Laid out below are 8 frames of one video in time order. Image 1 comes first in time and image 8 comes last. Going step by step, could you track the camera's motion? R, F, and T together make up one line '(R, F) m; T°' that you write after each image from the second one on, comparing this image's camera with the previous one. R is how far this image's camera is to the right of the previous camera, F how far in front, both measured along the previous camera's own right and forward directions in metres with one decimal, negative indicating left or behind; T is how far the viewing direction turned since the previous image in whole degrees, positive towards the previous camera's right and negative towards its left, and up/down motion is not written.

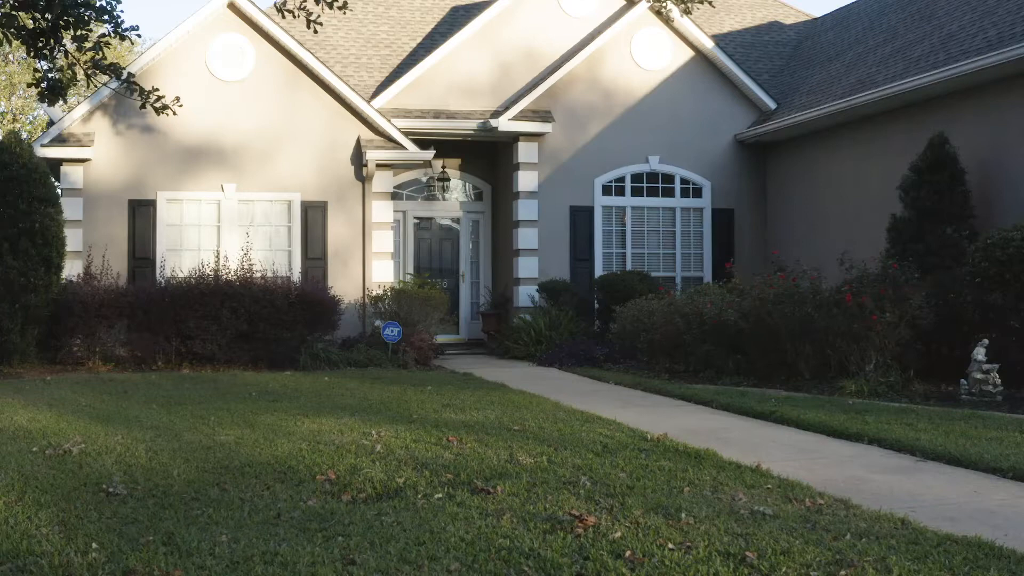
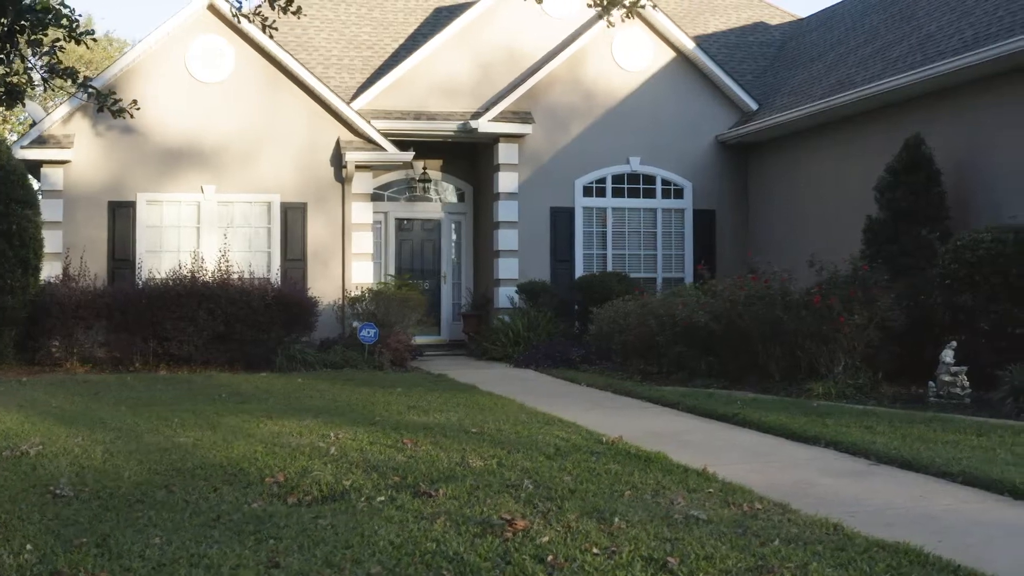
(+0.4, 0.0) m; -1°
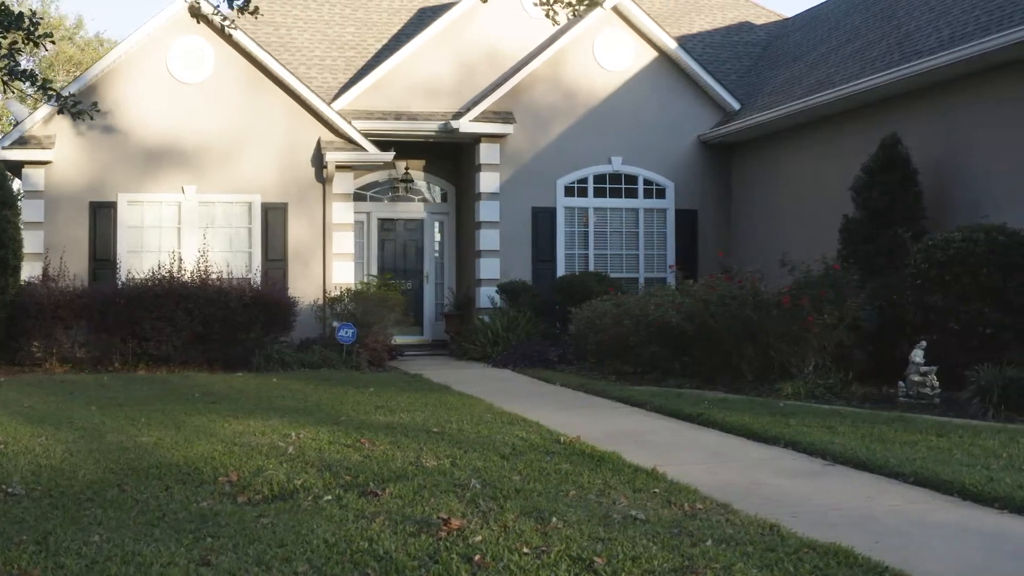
(+0.4, 0.0) m; -1°
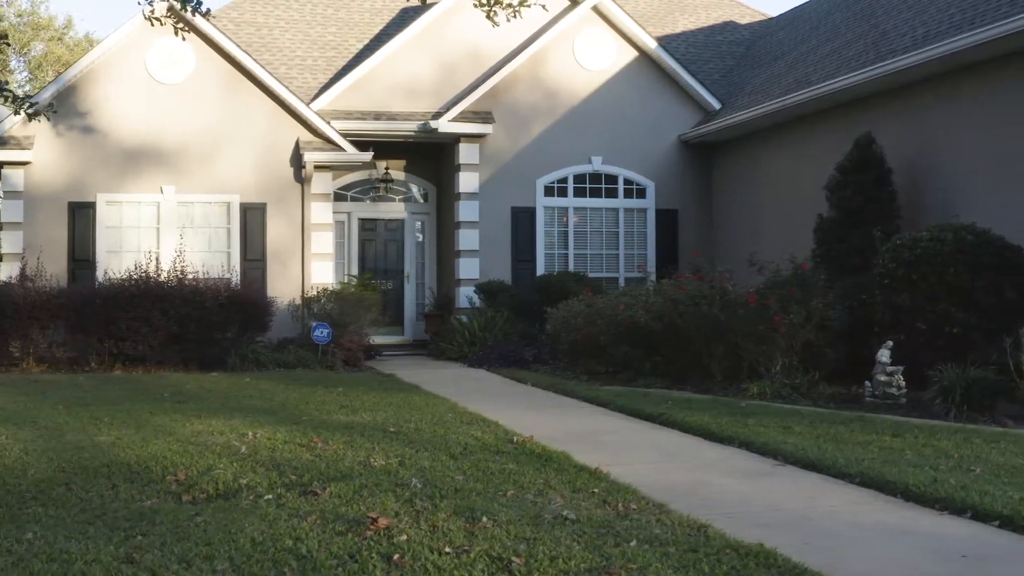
(+0.4, 0.0) m; -1°
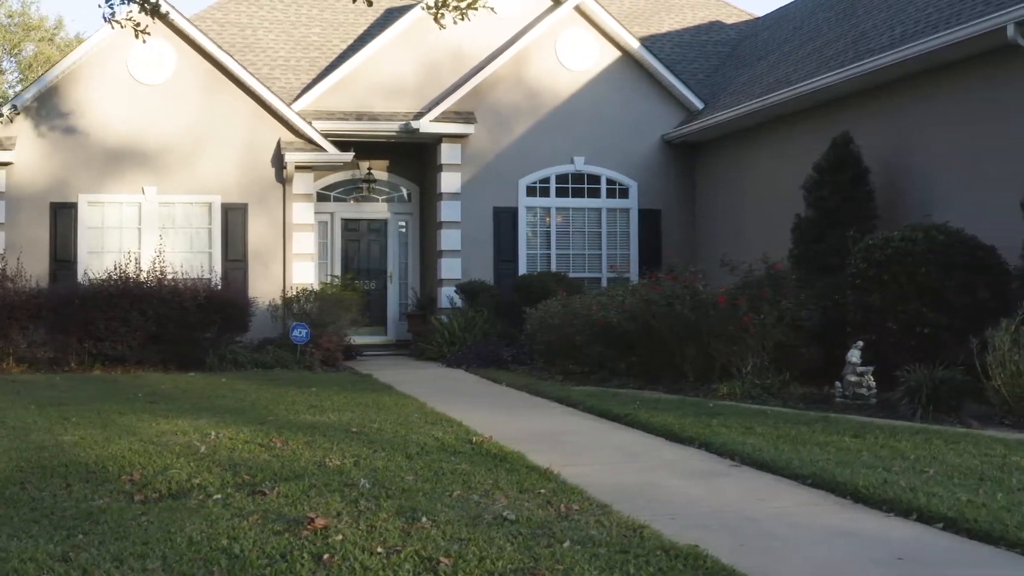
(+0.4, 0.0) m; -1°
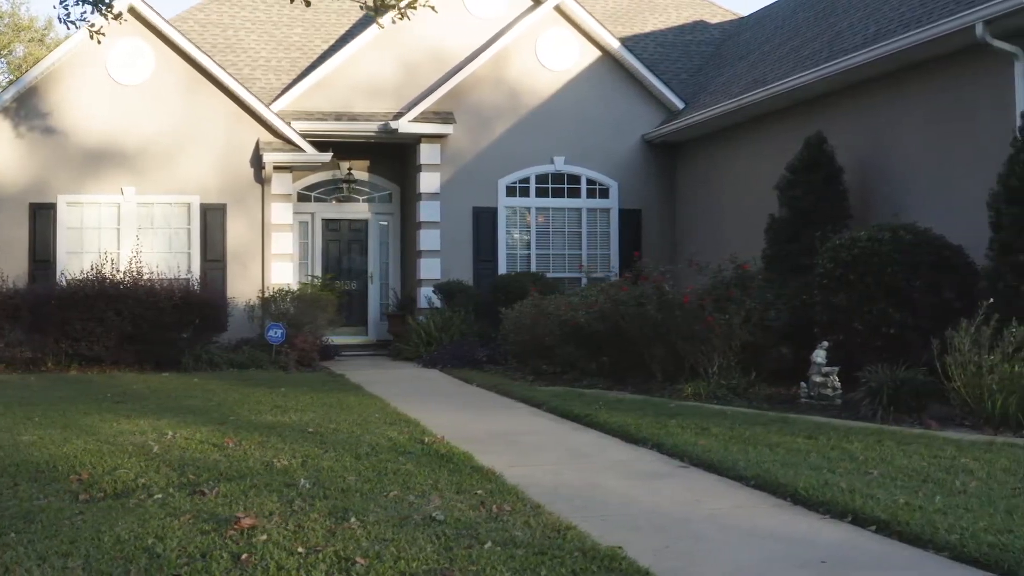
(+0.5, 0.0) m; -1°
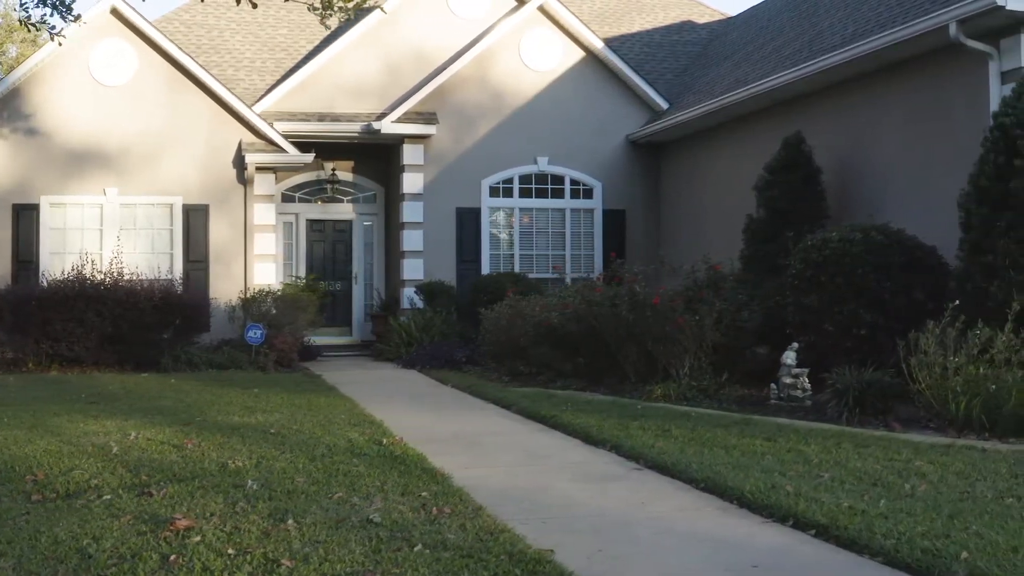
(+0.4, 0.0) m; -1°
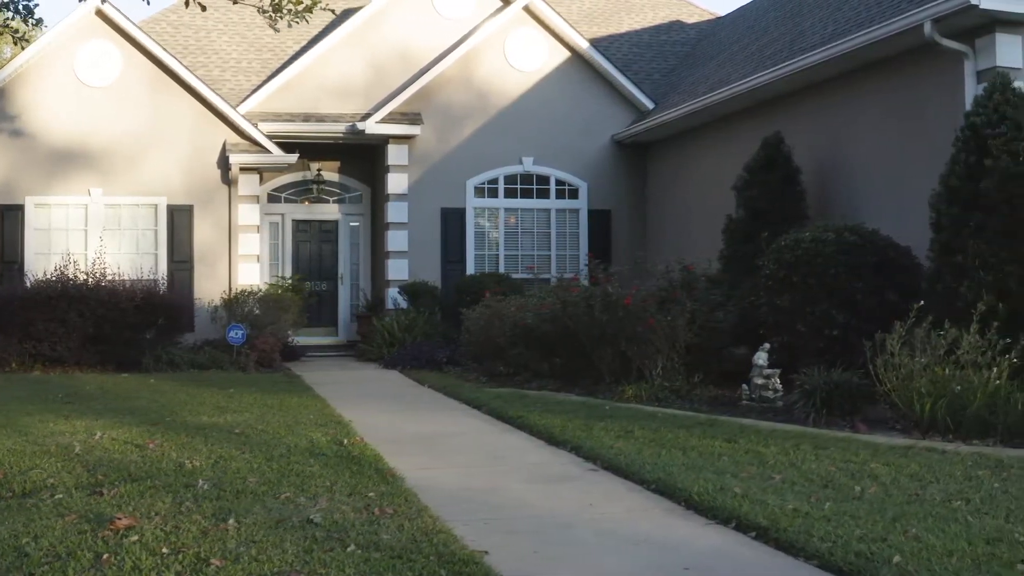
(+0.4, 0.0) m; -1°
